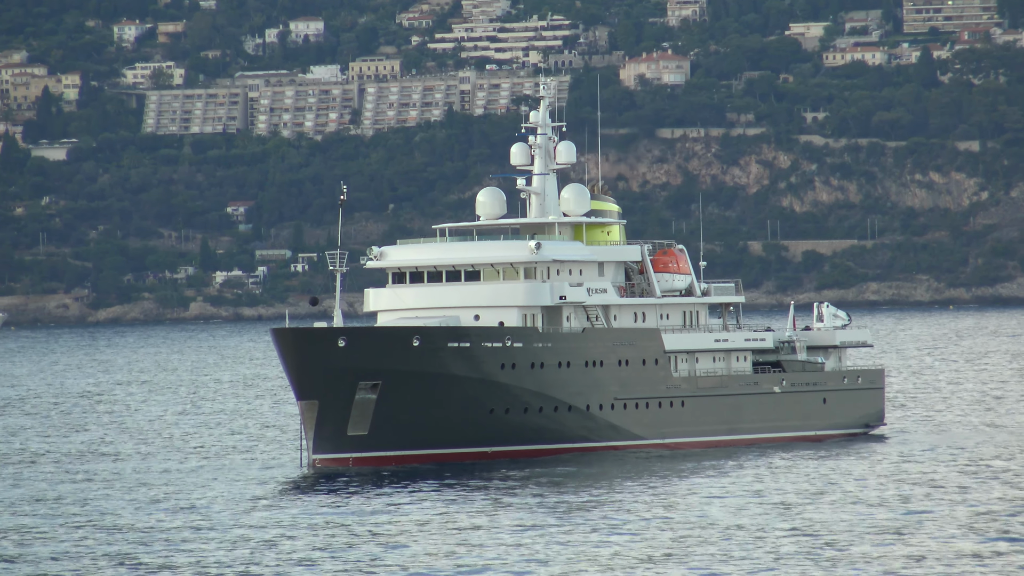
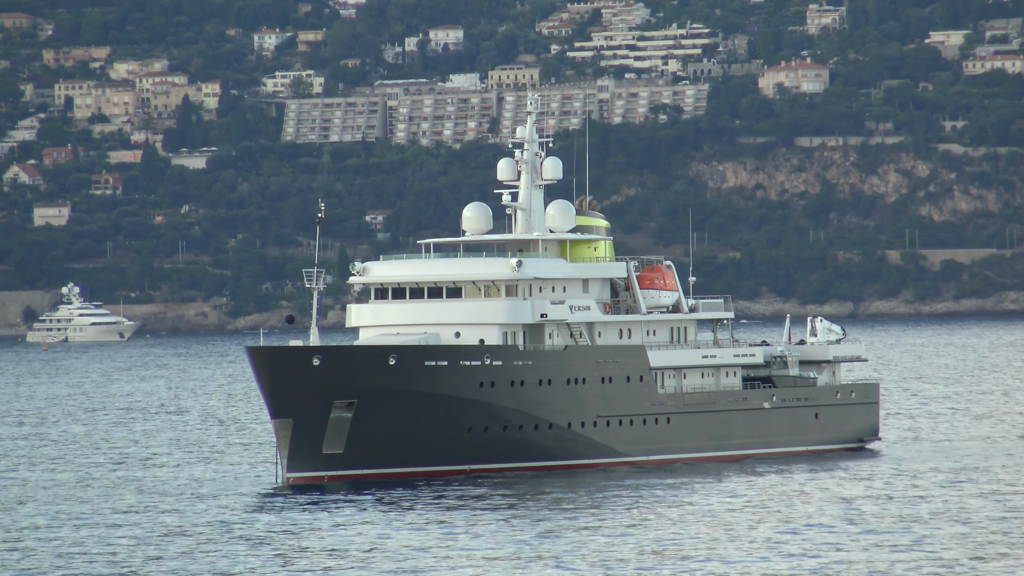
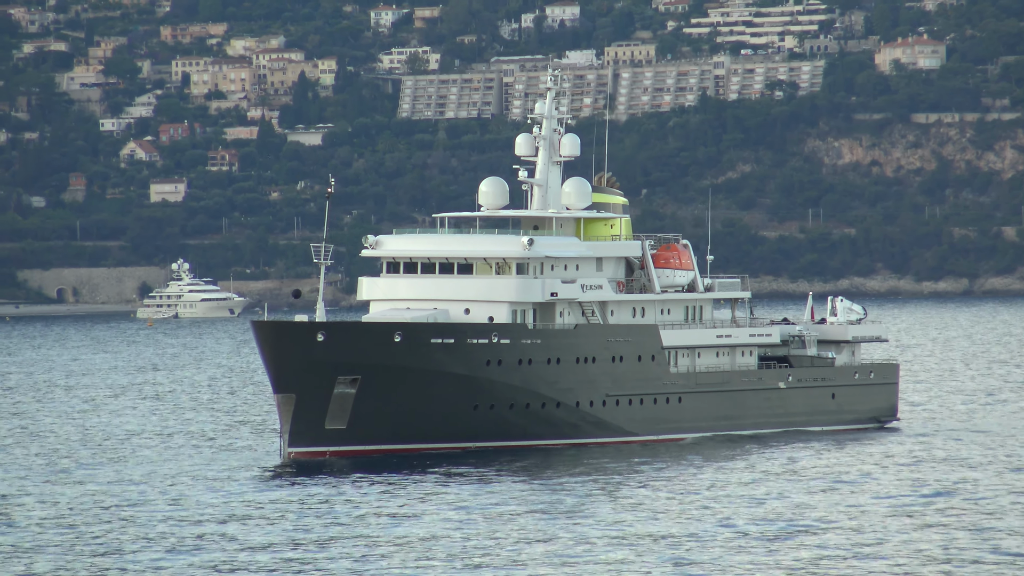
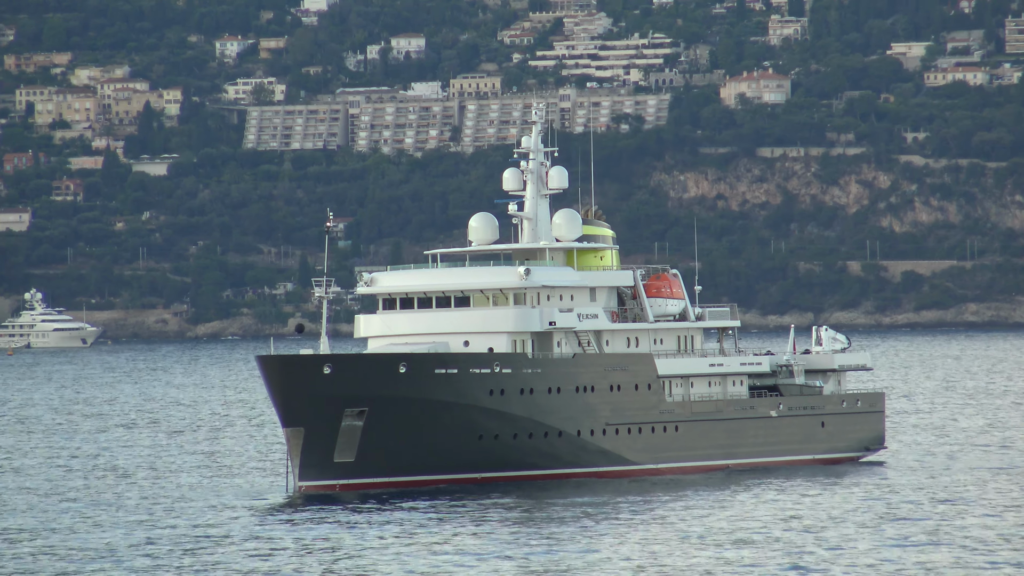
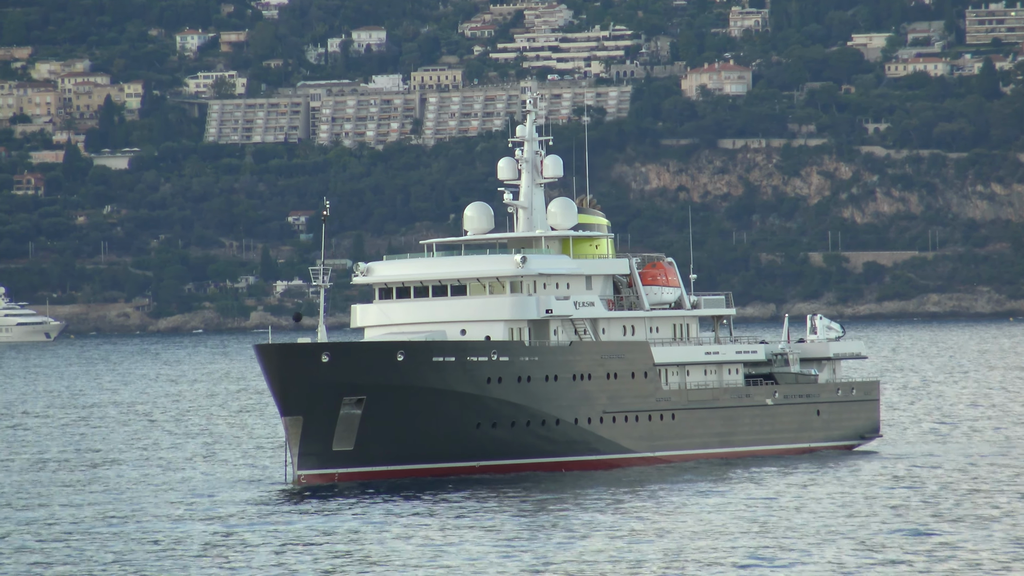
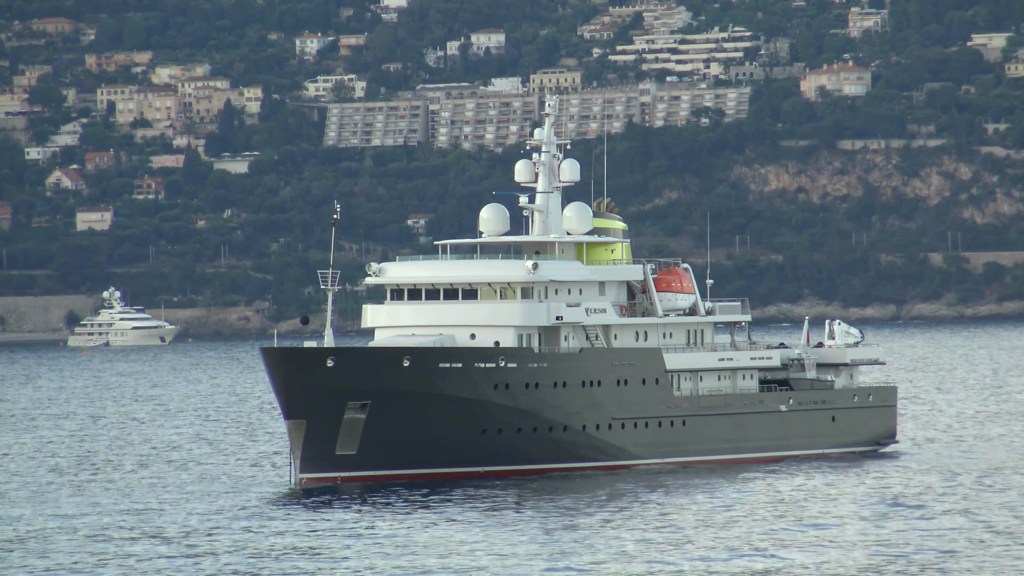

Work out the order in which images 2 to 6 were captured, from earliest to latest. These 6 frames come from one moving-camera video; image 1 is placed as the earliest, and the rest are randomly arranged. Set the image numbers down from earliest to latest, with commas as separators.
5, 4, 2, 6, 3
